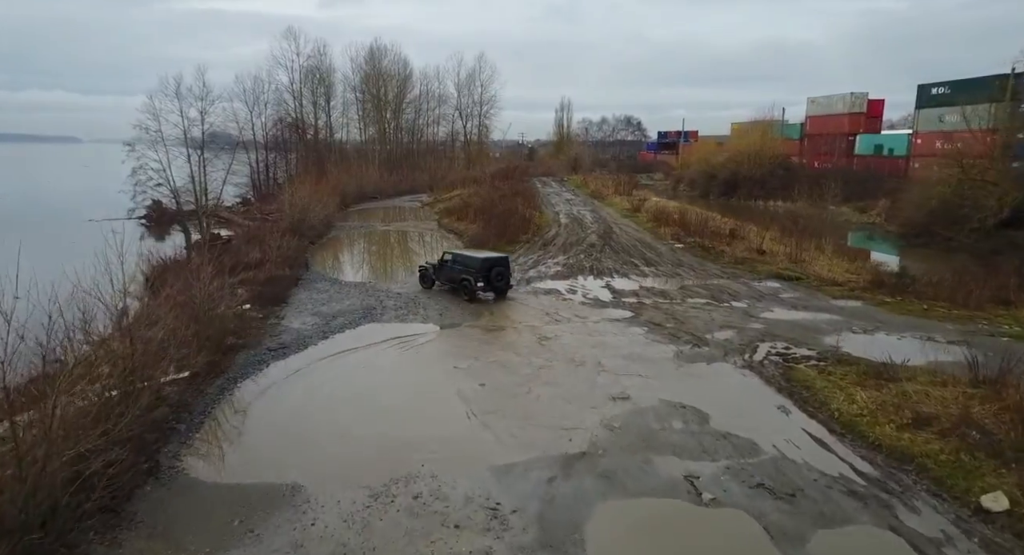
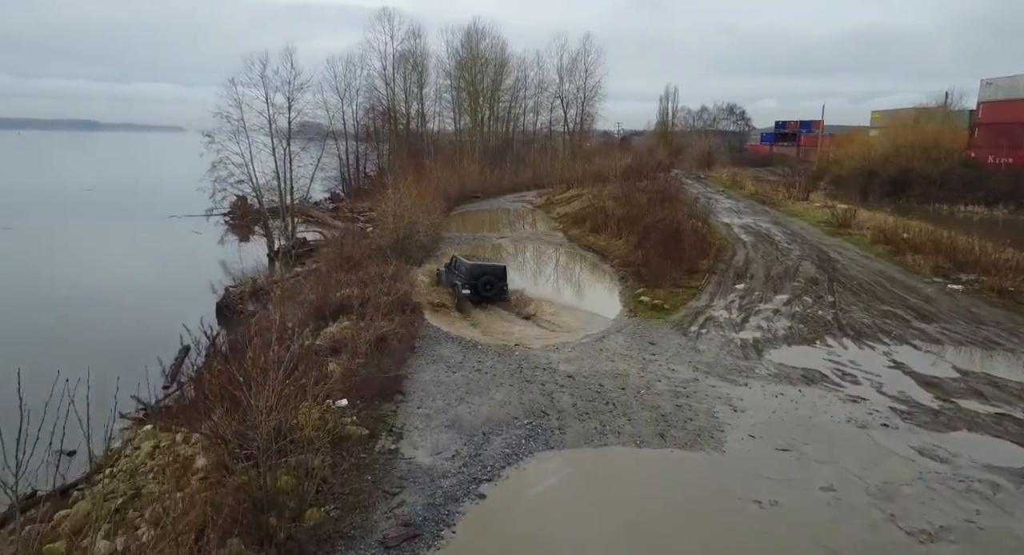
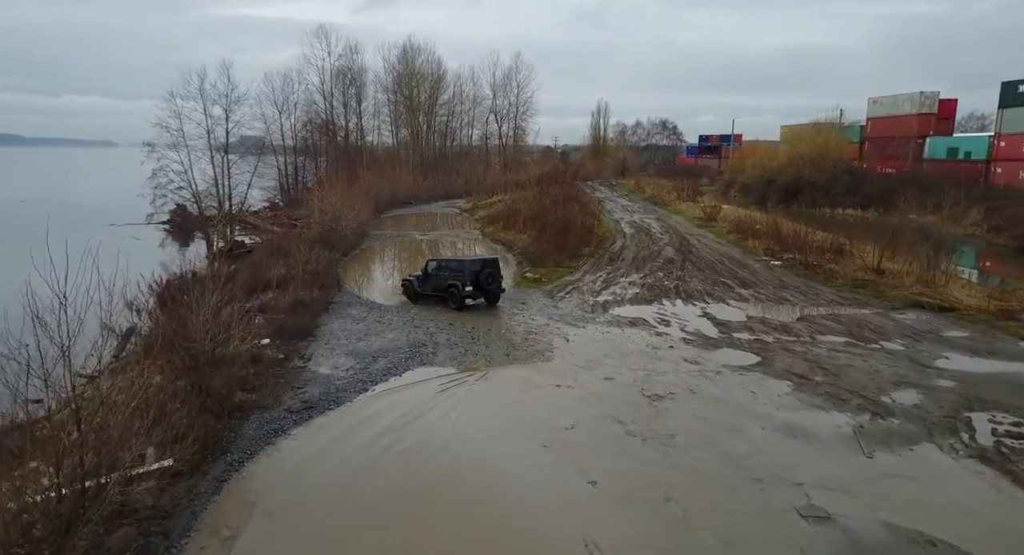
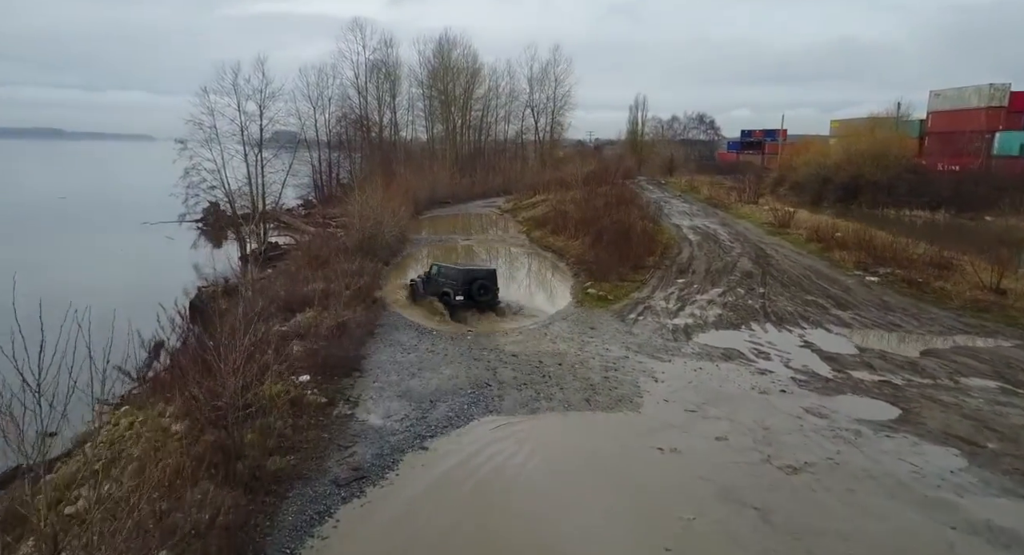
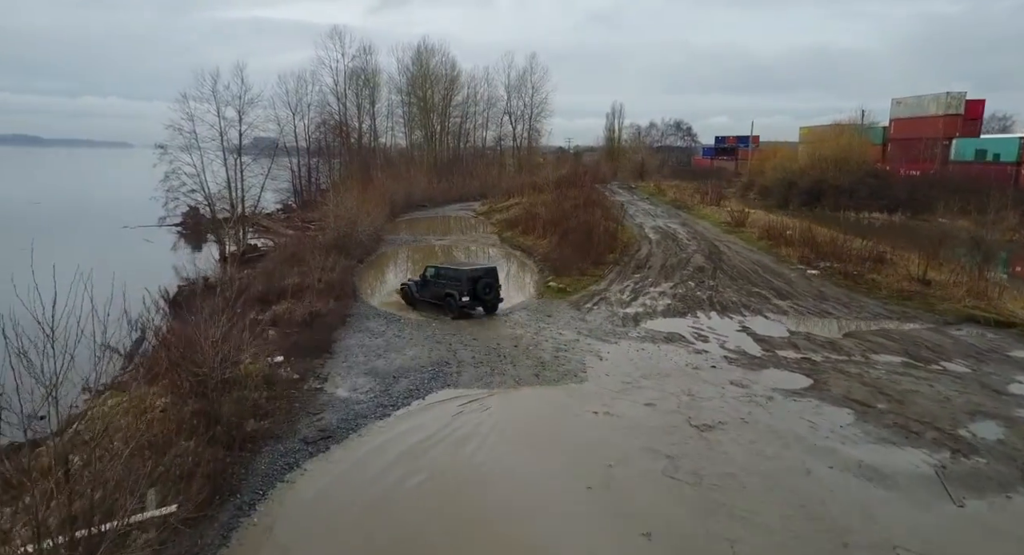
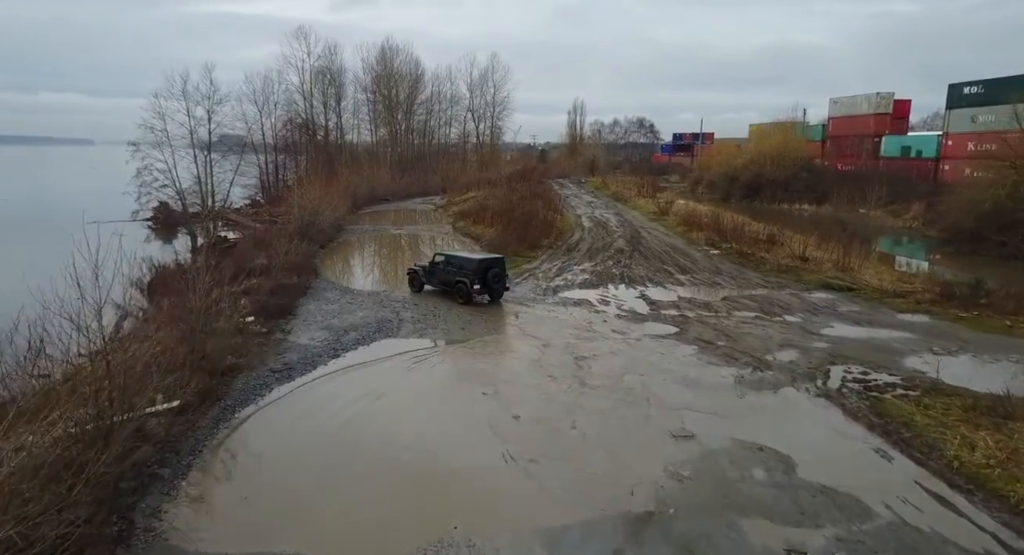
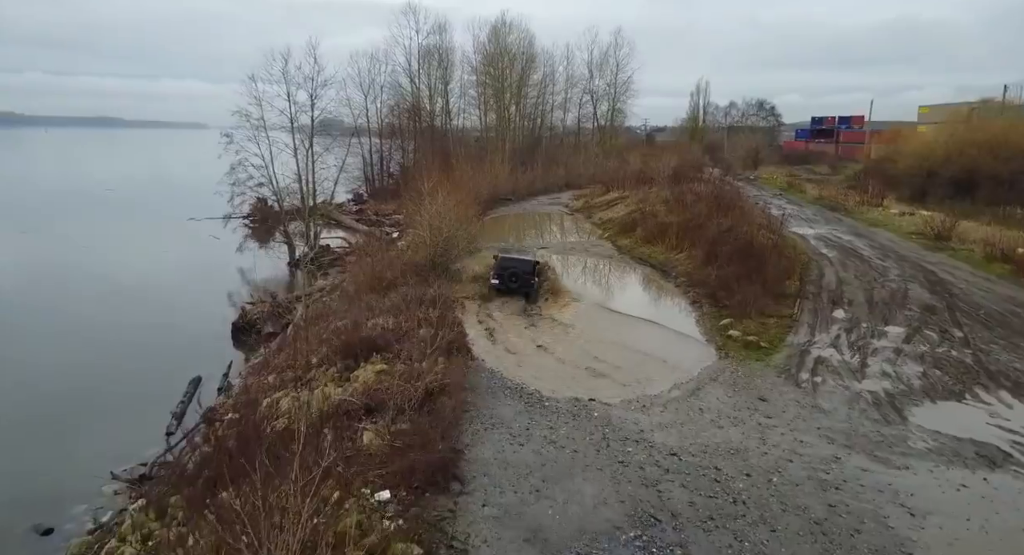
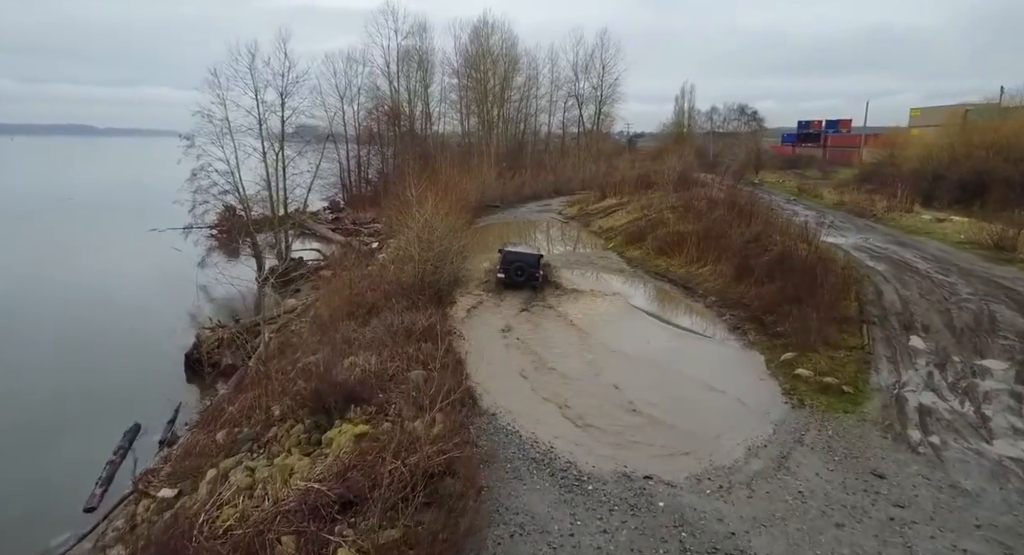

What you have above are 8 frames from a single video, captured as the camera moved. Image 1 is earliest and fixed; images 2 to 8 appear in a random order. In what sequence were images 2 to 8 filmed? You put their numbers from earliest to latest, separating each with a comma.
6, 3, 5, 4, 2, 7, 8
